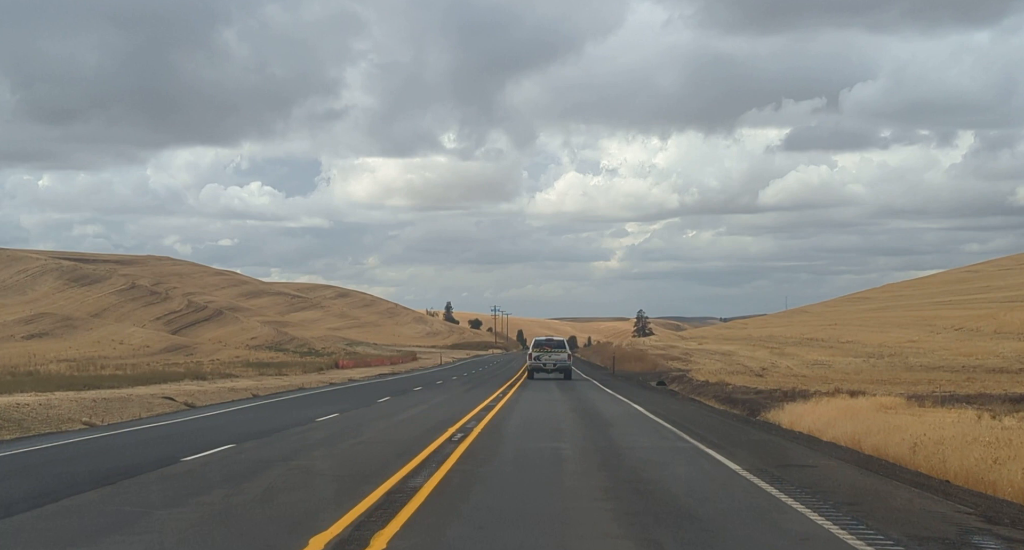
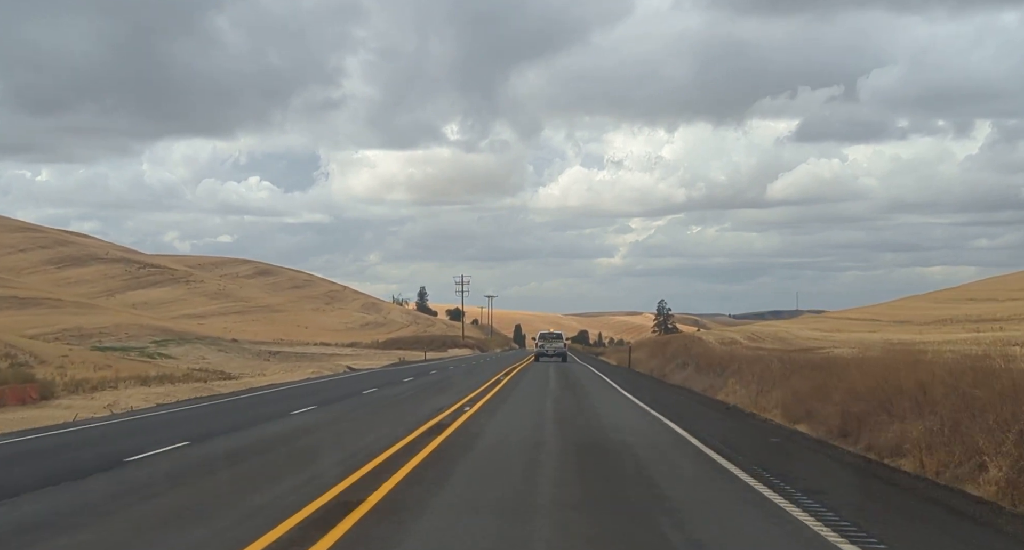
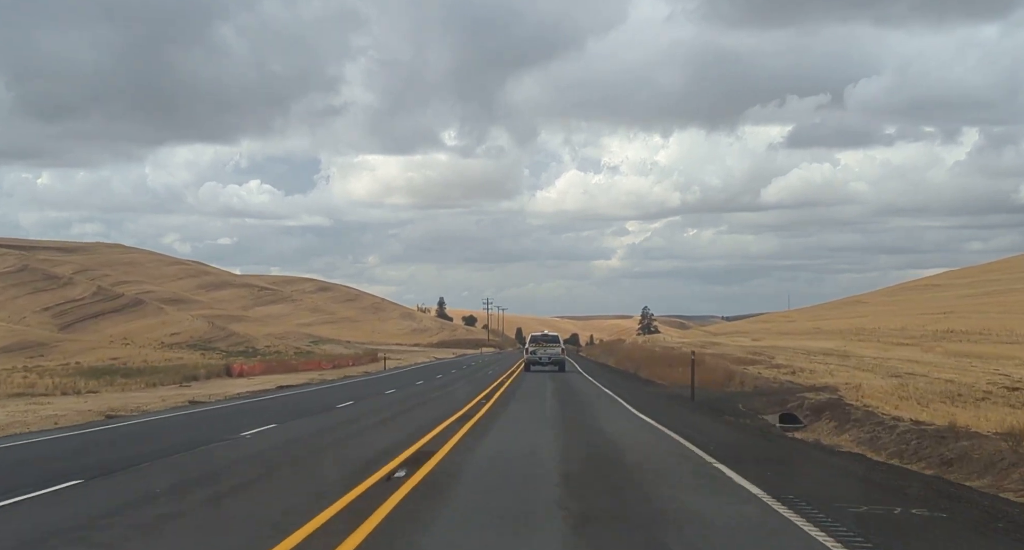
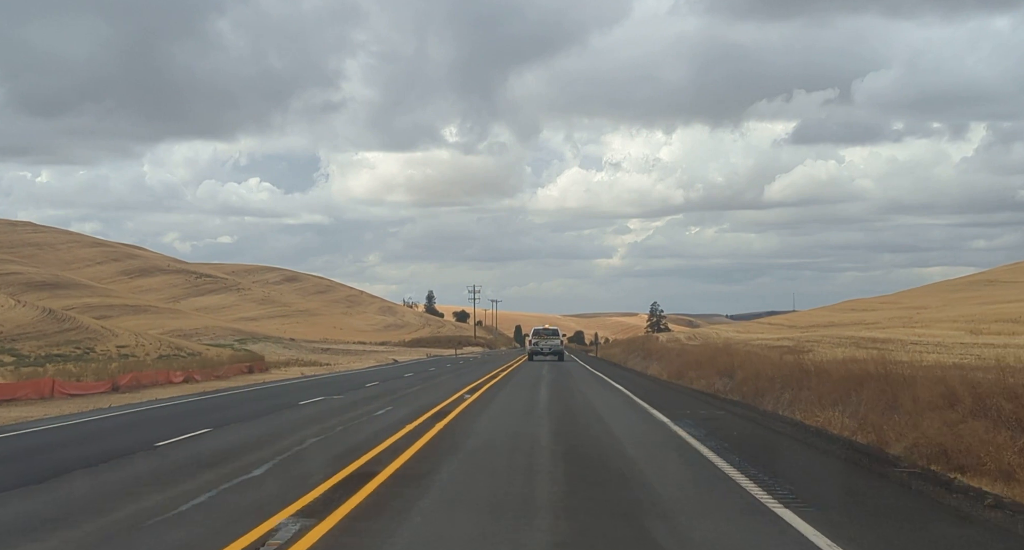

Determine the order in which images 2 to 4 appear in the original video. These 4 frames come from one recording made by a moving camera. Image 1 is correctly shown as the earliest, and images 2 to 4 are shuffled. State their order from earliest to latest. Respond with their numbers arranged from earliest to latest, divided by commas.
3, 4, 2
